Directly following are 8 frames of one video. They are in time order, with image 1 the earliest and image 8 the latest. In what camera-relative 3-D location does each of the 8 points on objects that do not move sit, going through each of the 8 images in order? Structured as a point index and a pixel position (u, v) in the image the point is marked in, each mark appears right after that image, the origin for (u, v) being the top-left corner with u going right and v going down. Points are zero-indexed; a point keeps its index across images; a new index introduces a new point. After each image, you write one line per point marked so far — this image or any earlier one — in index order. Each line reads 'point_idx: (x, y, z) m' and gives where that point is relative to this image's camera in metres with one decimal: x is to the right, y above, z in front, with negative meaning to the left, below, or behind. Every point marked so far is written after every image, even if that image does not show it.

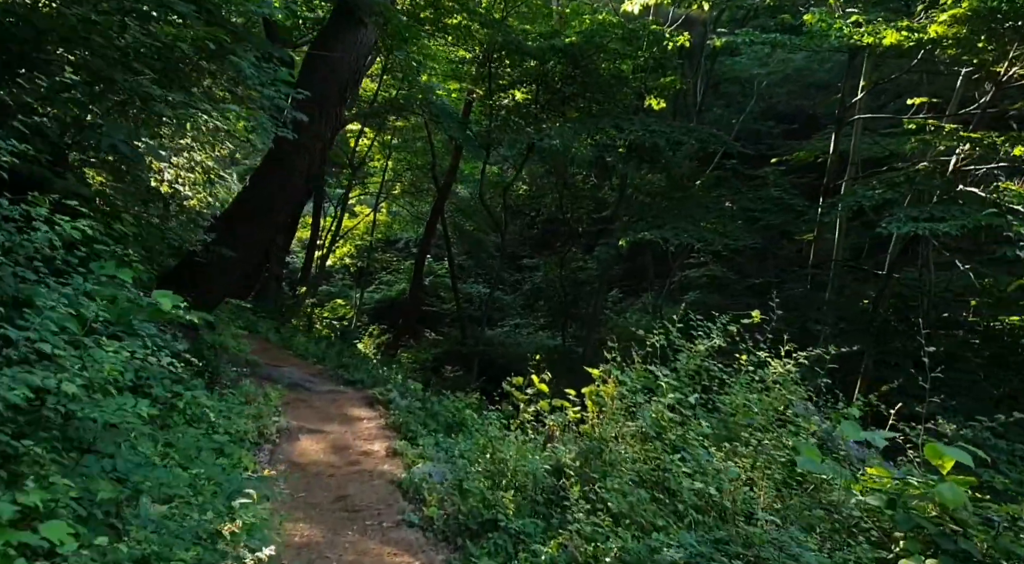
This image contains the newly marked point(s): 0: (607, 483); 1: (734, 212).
0: (+0.7, -1.5, +5.7) m
1: (+4.2, +1.3, +14.1) m
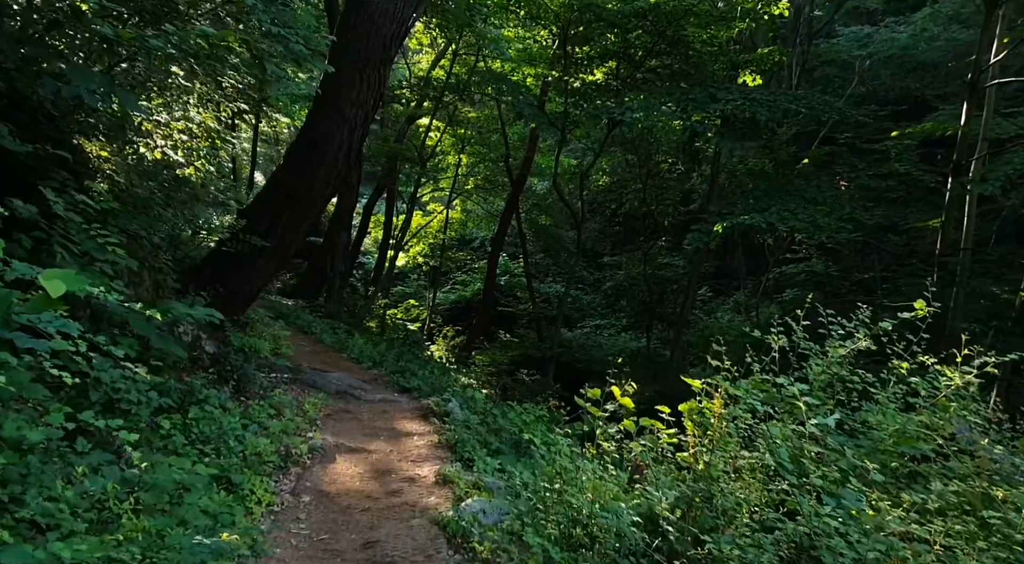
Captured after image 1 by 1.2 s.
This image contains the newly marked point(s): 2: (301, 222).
0: (+1.1, -1.4, +4.1) m
1: (+5.5, +1.4, +12.1) m
2: (-2.3, +0.7, +8.0) m
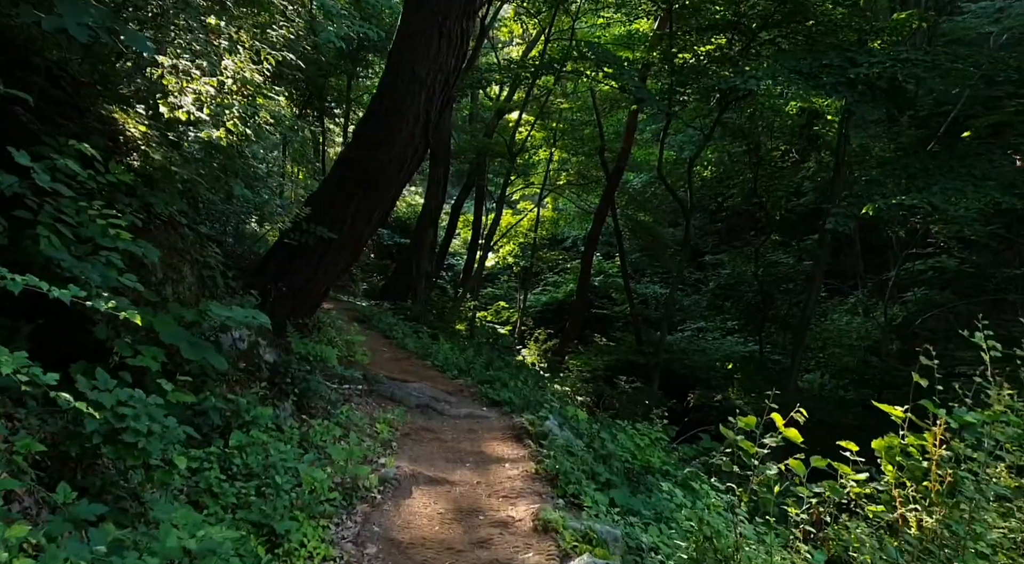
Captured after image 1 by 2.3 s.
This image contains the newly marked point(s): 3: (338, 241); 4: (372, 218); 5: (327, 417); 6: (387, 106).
0: (+1.6, -1.4, +2.5) m
1: (+6.9, +1.5, +10.0) m
2: (-1.3, +0.7, +6.9) m
3: (-1.6, +0.4, +6.8) m
4: (-1.3, +0.6, +6.9) m
5: (-1.5, -1.1, +6.2) m
6: (-1.1, +1.6, +6.6) m
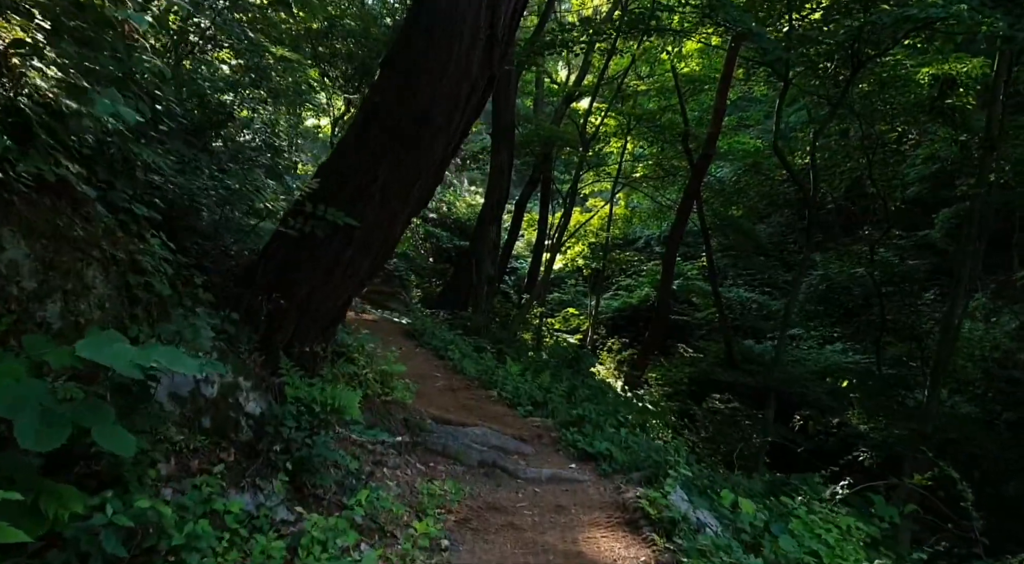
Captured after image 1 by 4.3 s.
0: (+2.0, -1.4, 0.0) m
1: (+7.8, +1.5, +7.1) m
2: (-0.6, +0.7, +4.6) m
3: (-0.9, +0.4, +4.6) m
4: (-0.6, +0.6, +4.7) m
5: (-0.9, -1.2, +3.9) m
6: (-0.5, +1.5, +4.4) m
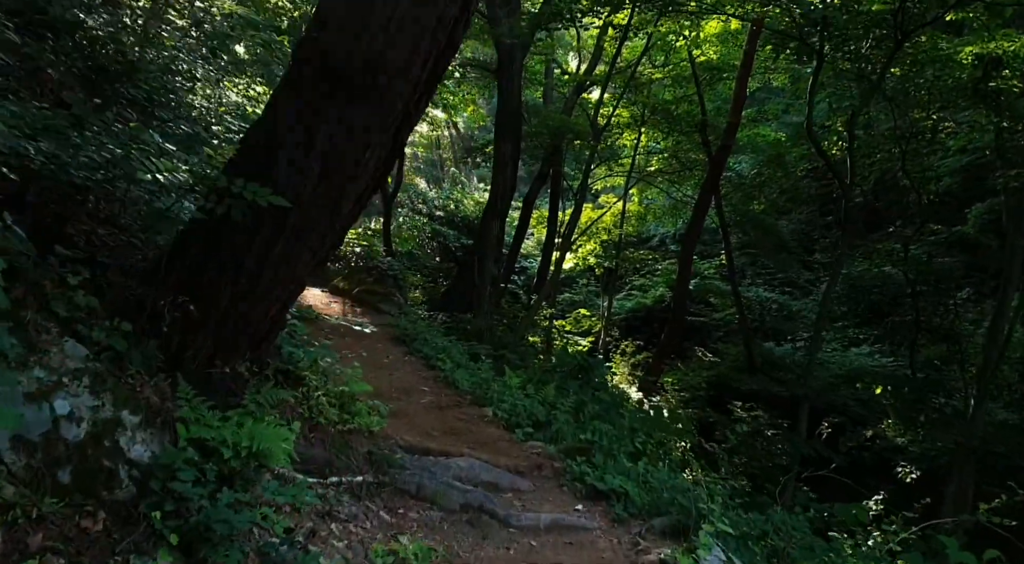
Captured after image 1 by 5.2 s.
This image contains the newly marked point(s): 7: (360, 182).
0: (+1.8, -1.4, -1.1) m
1: (+7.7, +1.5, +5.8) m
2: (-0.7, +0.7, +3.5) m
3: (-1.0, +0.4, +3.5) m
4: (-0.7, +0.6, +3.6) m
5: (-1.0, -1.2, +2.8) m
6: (-0.6, +1.5, +3.3) m
7: (-0.7, +0.5, +3.6) m
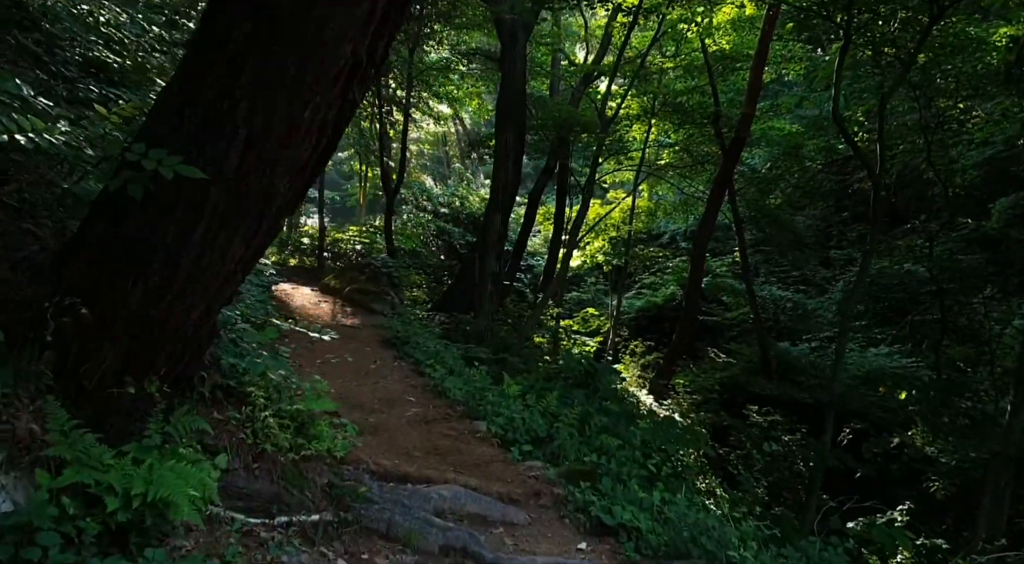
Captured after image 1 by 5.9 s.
0: (+1.7, -1.3, -1.9) m
1: (+7.7, +1.6, +5.0) m
2: (-0.8, +0.7, +2.8) m
3: (-1.1, +0.4, +2.7) m
4: (-0.8, +0.6, +2.8) m
5: (-1.1, -1.2, +2.1) m
6: (-0.6, +1.5, +2.5) m
7: (-0.8, +0.5, +2.9) m
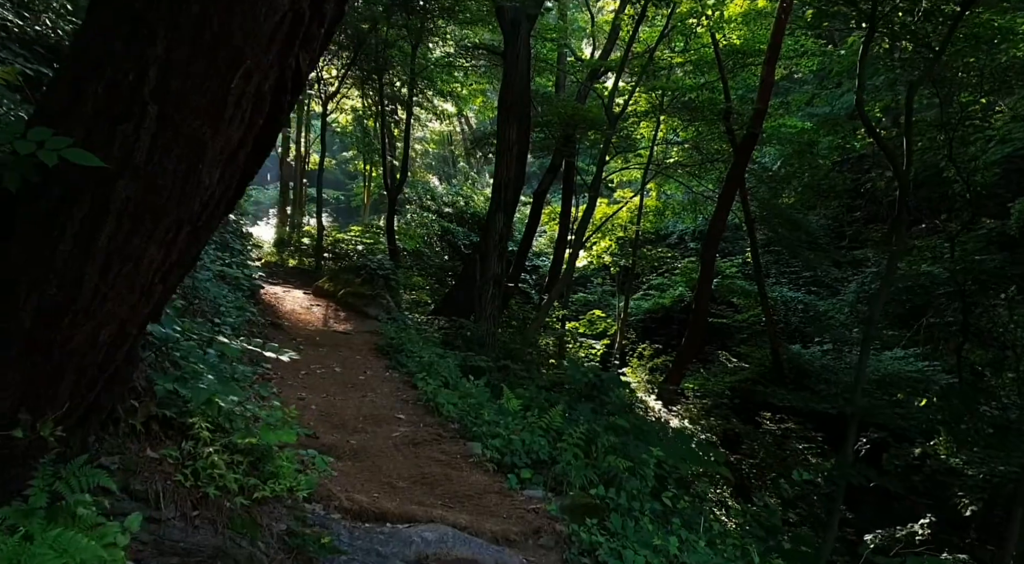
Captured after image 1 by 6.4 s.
0: (+1.6, -1.4, -2.5) m
1: (+7.7, +1.5, +4.3) m
2: (-0.8, +0.6, +2.2) m
3: (-1.1, +0.3, +2.2) m
4: (-0.8, +0.5, +2.3) m
5: (-1.1, -1.2, +1.5) m
6: (-0.7, +1.5, +1.9) m
7: (-0.8, +0.5, +2.3) m
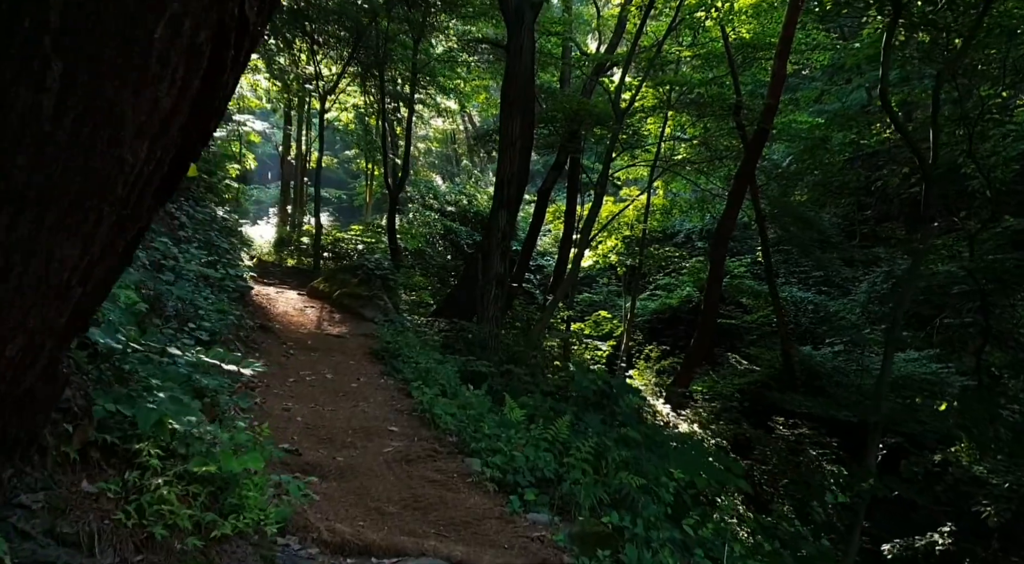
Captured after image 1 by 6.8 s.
0: (+1.6, -1.4, -2.9) m
1: (+7.7, +1.5, +3.8) m
2: (-0.8, +0.6, +1.7) m
3: (-1.1, +0.3, +1.7) m
4: (-0.8, +0.5, +1.8) m
5: (-1.1, -1.2, +1.1) m
6: (-0.7, +1.5, +1.5) m
7: (-0.8, +0.4, +1.9) m
